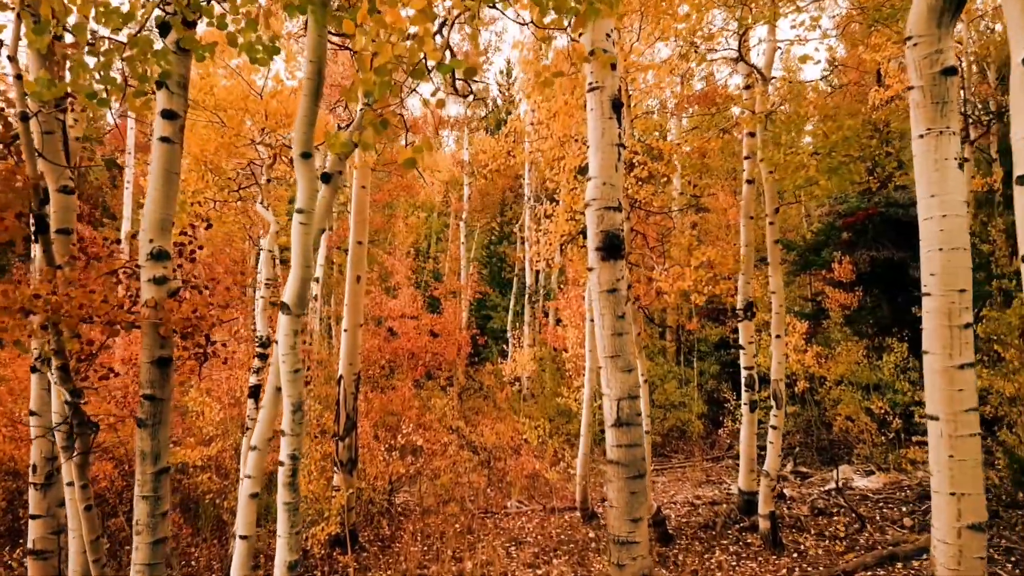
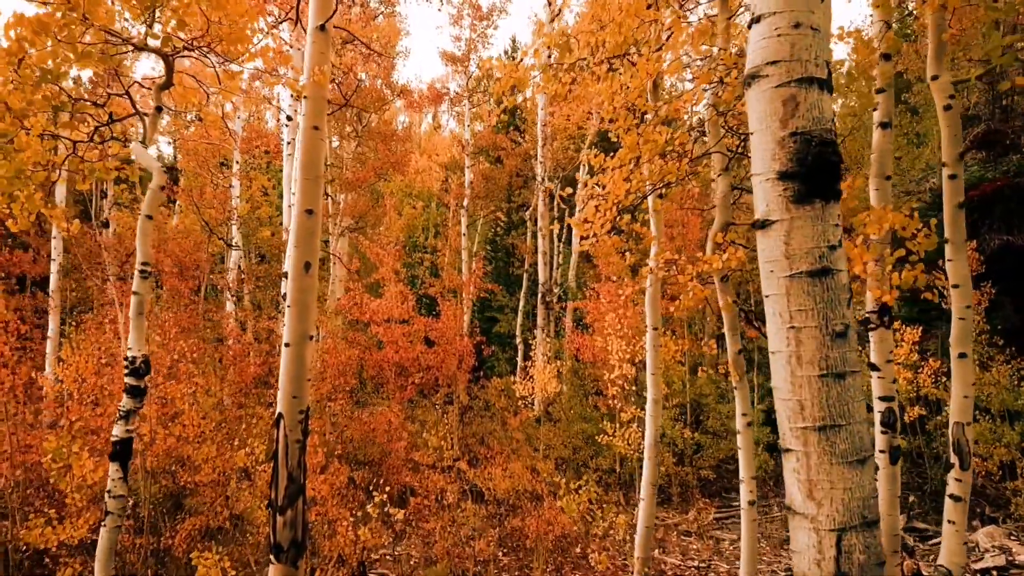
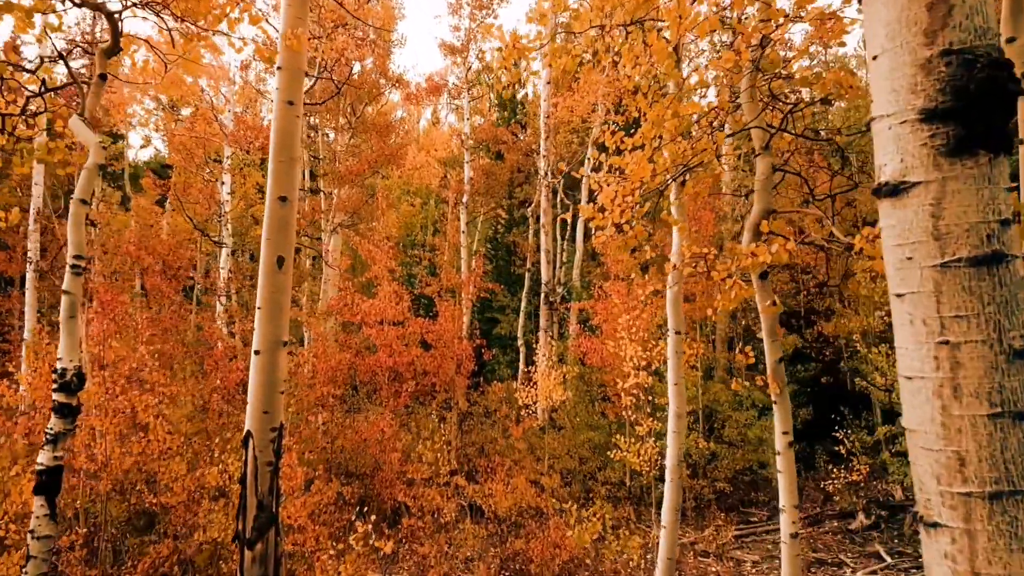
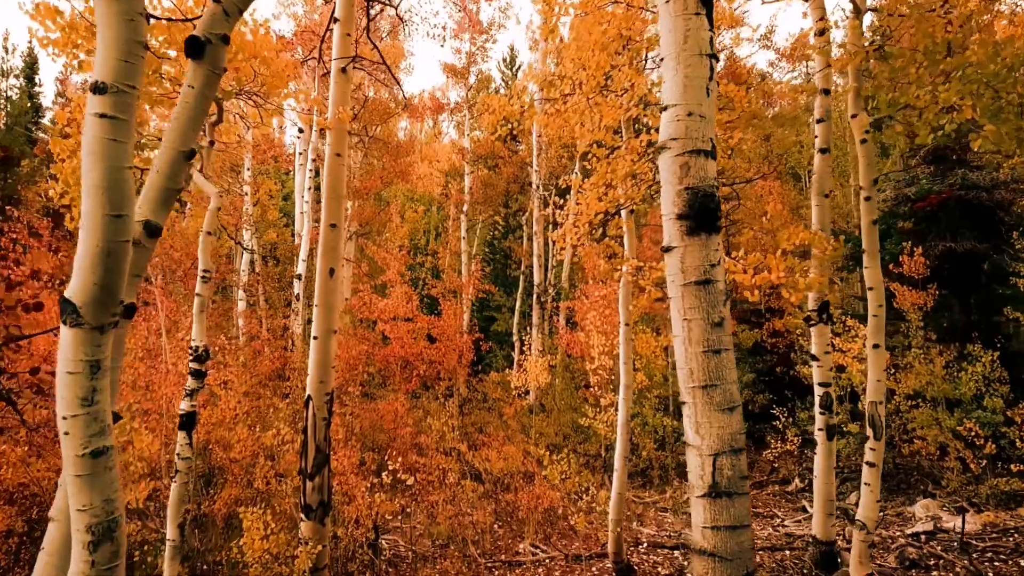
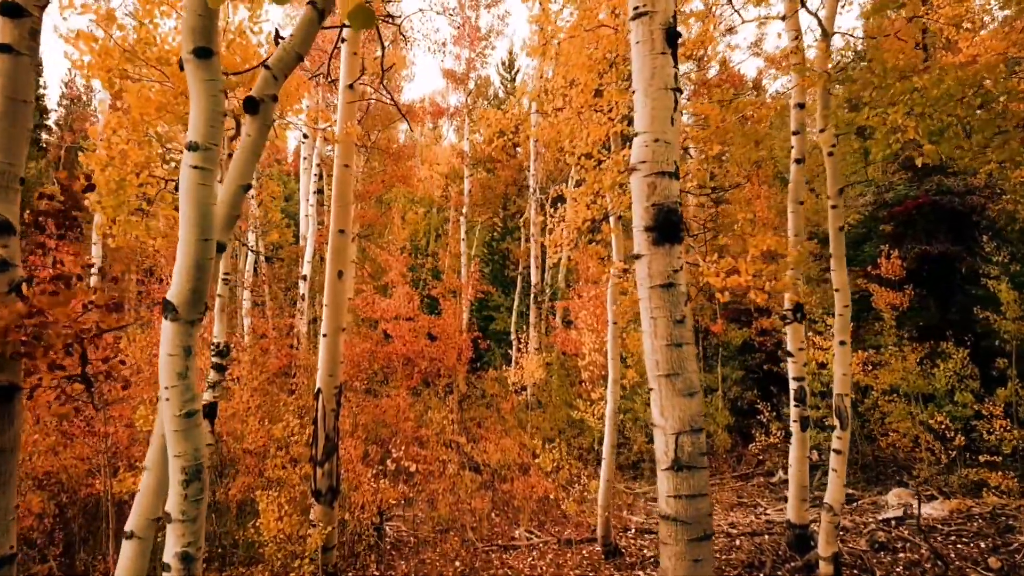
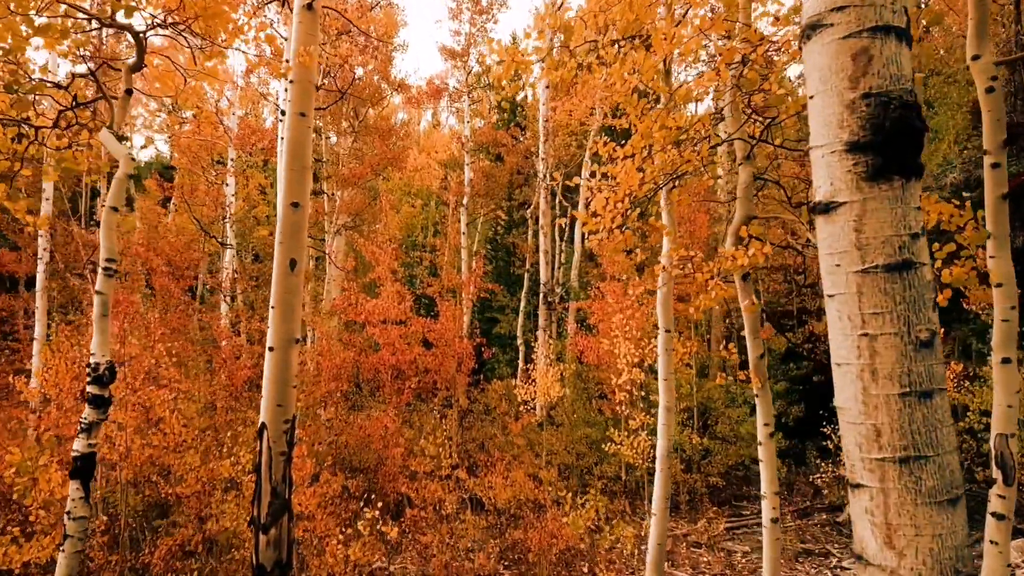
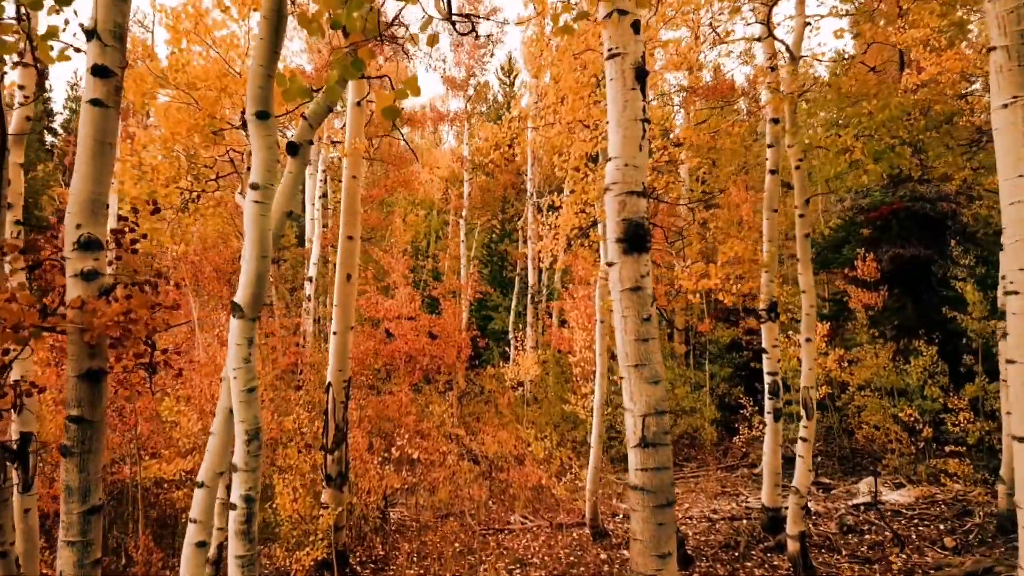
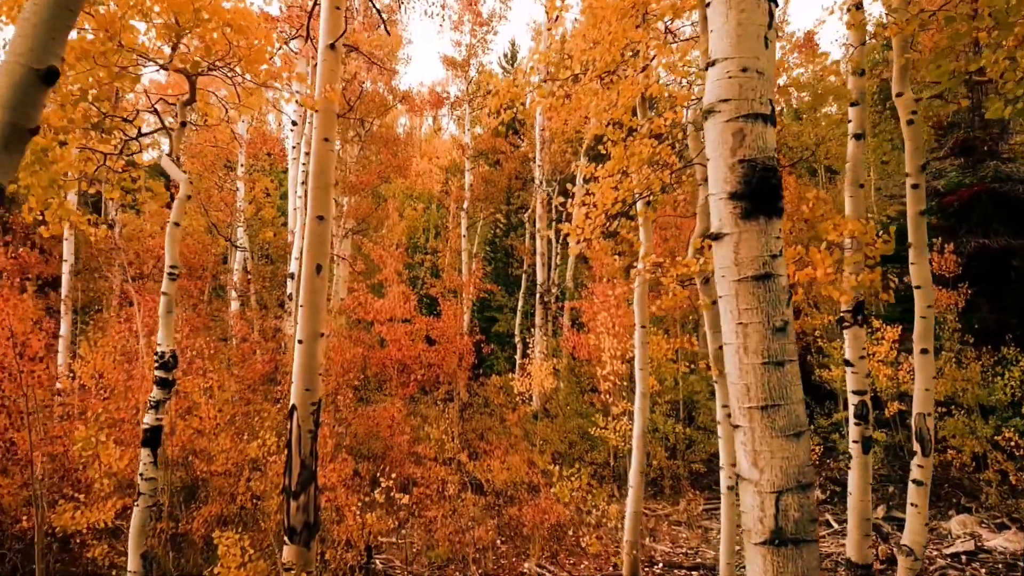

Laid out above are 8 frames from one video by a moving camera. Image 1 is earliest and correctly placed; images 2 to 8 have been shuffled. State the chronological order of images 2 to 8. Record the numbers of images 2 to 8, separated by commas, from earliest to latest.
7, 5, 4, 8, 2, 6, 3
